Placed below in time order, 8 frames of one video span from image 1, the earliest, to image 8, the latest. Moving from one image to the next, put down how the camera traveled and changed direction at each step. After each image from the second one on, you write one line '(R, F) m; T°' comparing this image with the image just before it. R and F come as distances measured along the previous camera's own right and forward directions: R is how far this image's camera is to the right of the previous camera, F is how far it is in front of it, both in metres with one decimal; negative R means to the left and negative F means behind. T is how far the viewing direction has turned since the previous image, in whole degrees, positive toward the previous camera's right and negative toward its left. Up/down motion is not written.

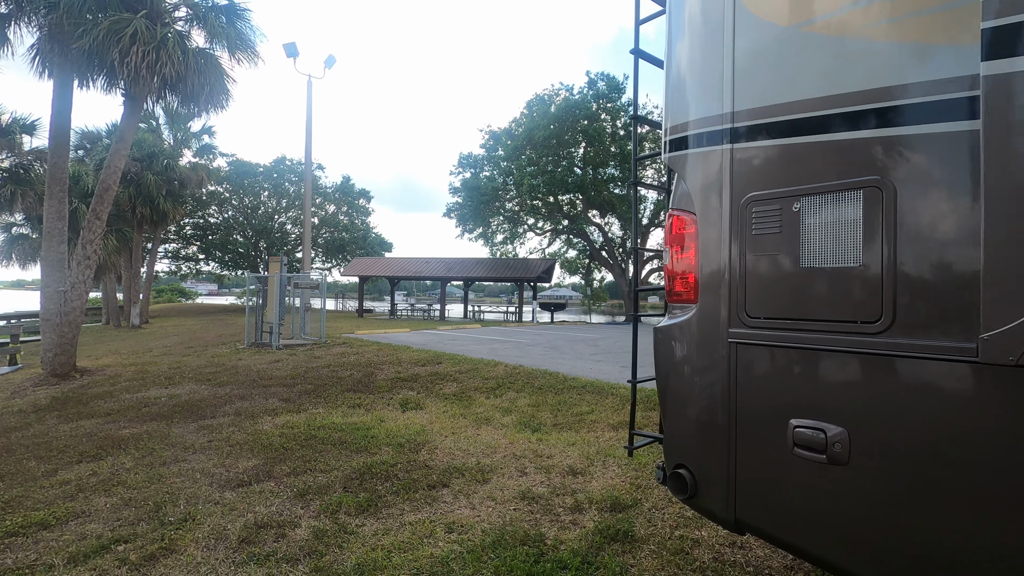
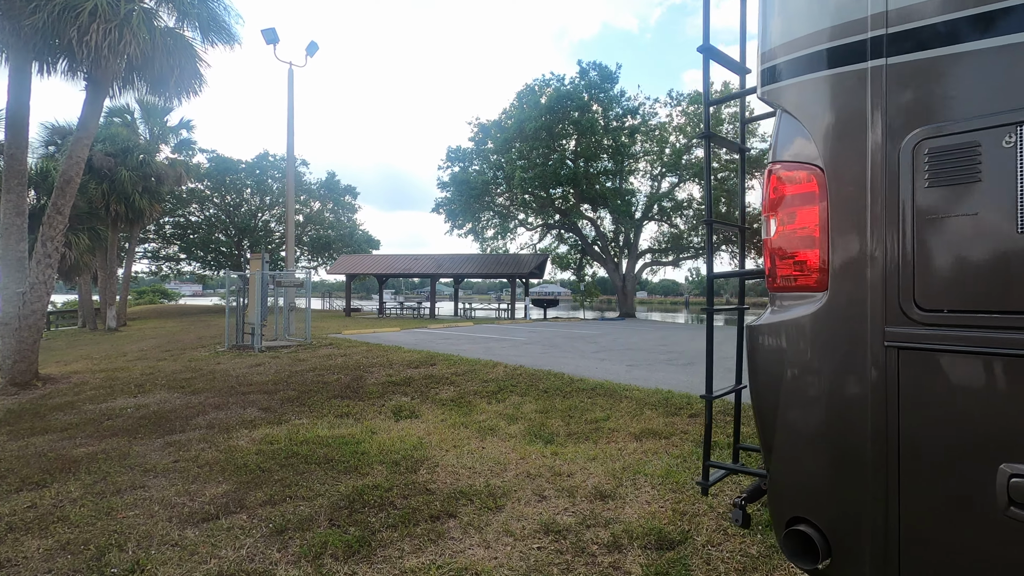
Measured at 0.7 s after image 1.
(-0.2, +0.6) m; +1°
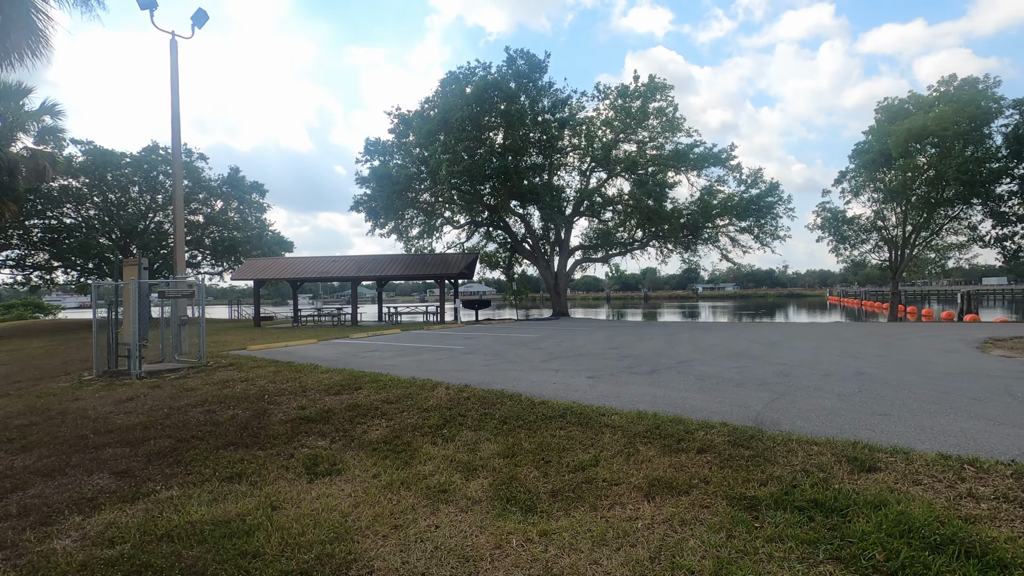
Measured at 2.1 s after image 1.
(-0.2, +1.4) m; +8°
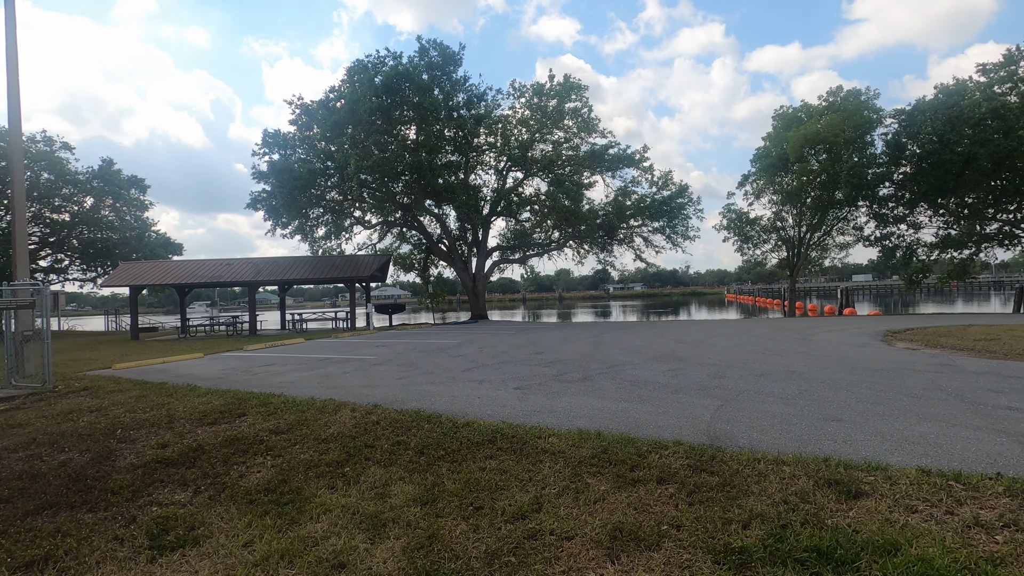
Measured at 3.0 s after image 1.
(0.0, +0.9) m; +9°
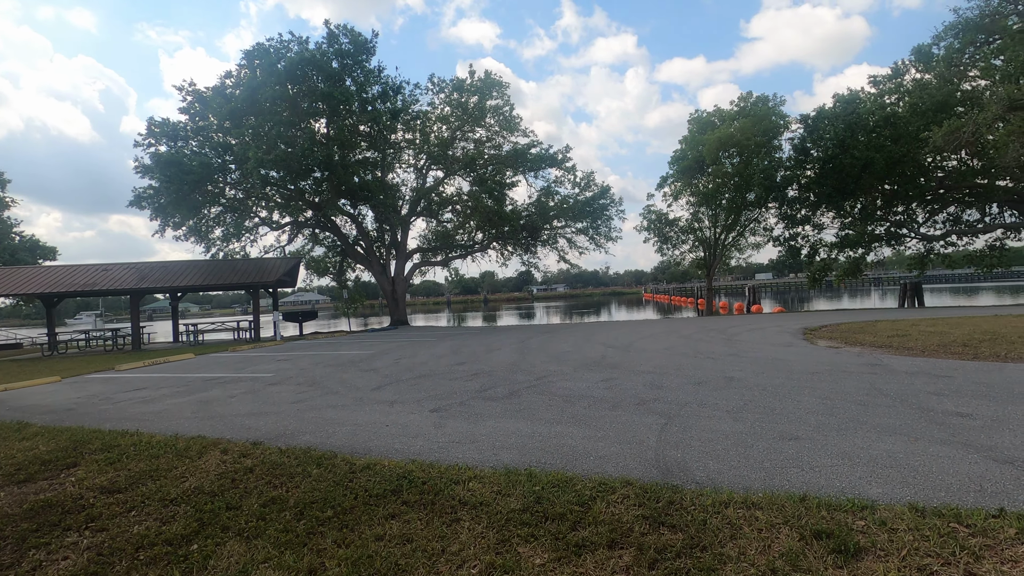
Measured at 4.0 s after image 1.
(+0.1, +0.9) m; +8°
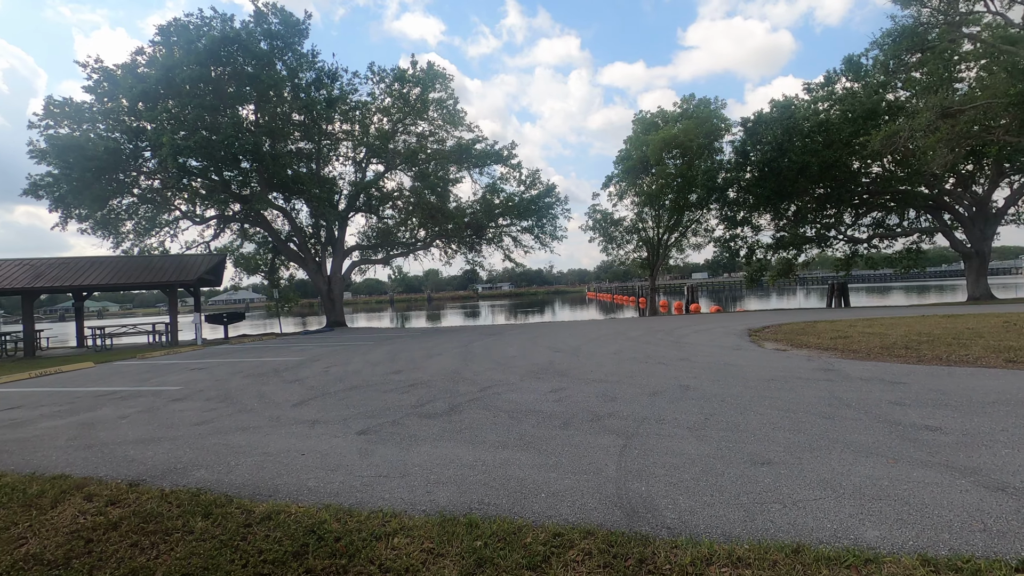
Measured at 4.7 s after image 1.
(0.0, +0.6) m; +6°
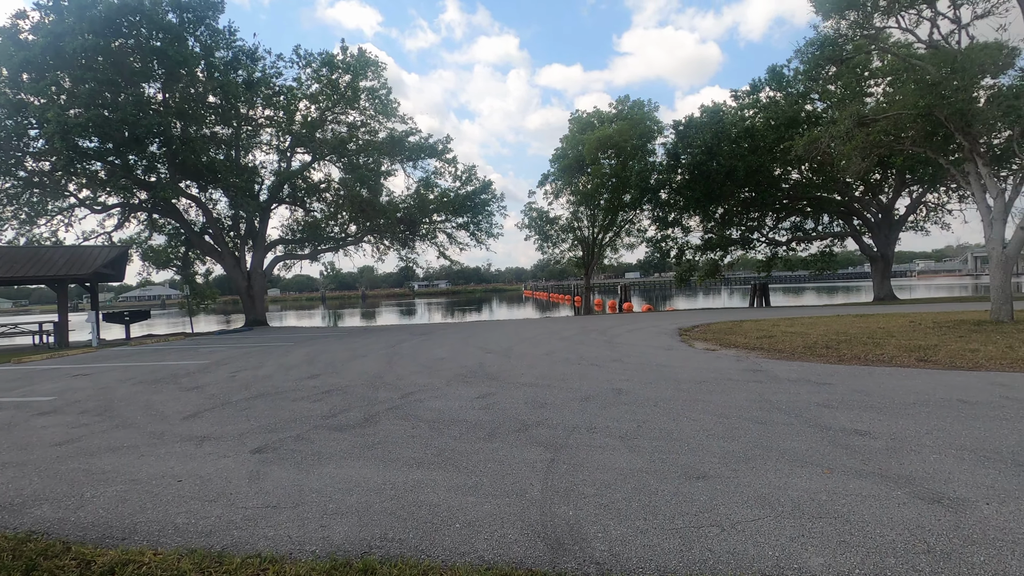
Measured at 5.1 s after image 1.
(+0.1, +0.4) m; +7°
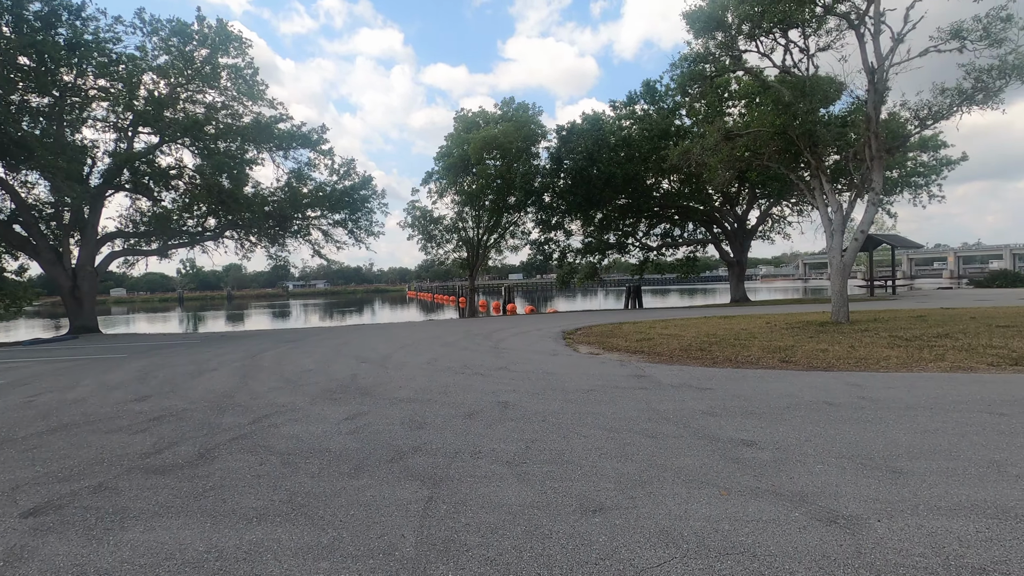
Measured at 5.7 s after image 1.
(+0.1, +0.6) m; +13°
